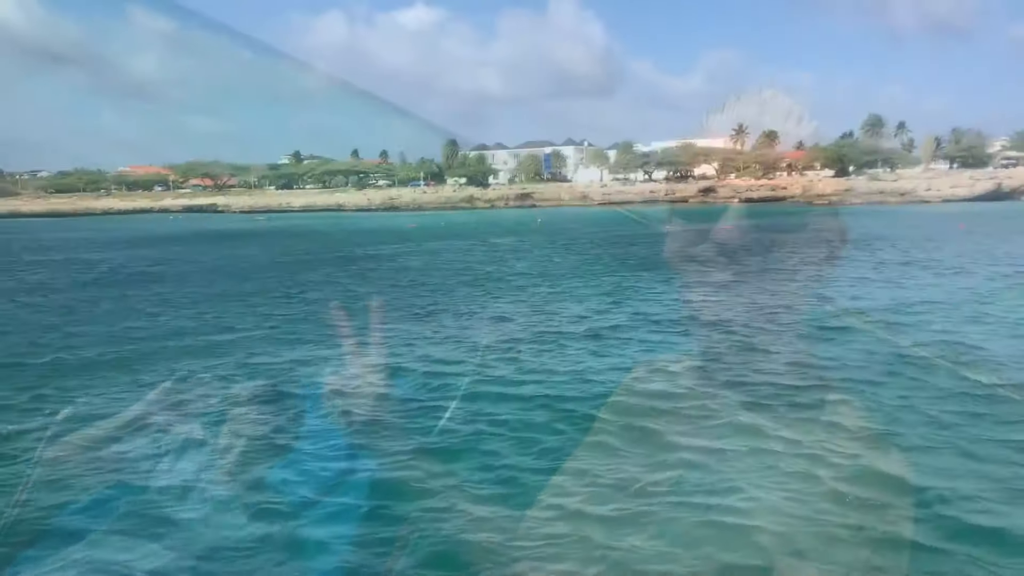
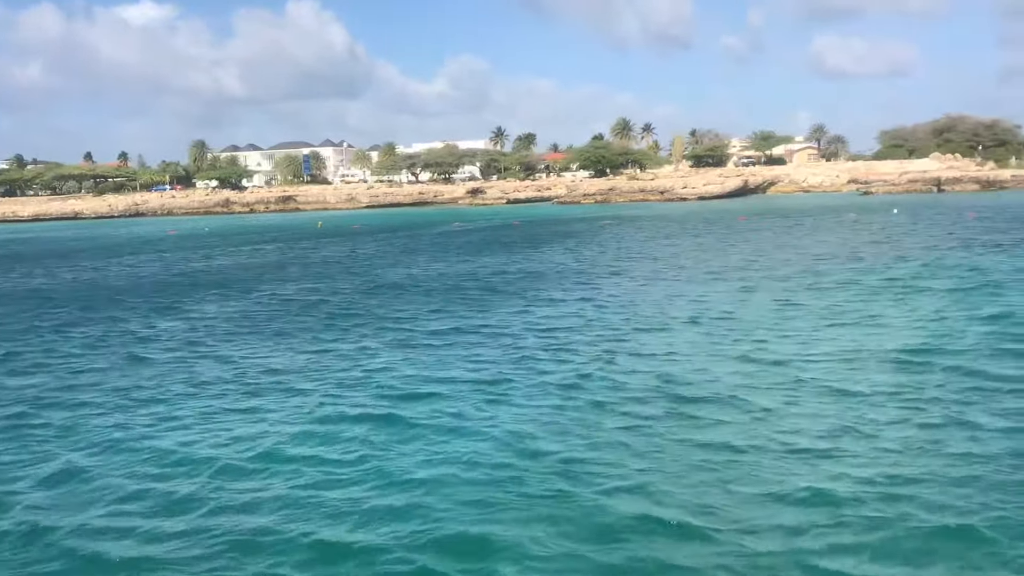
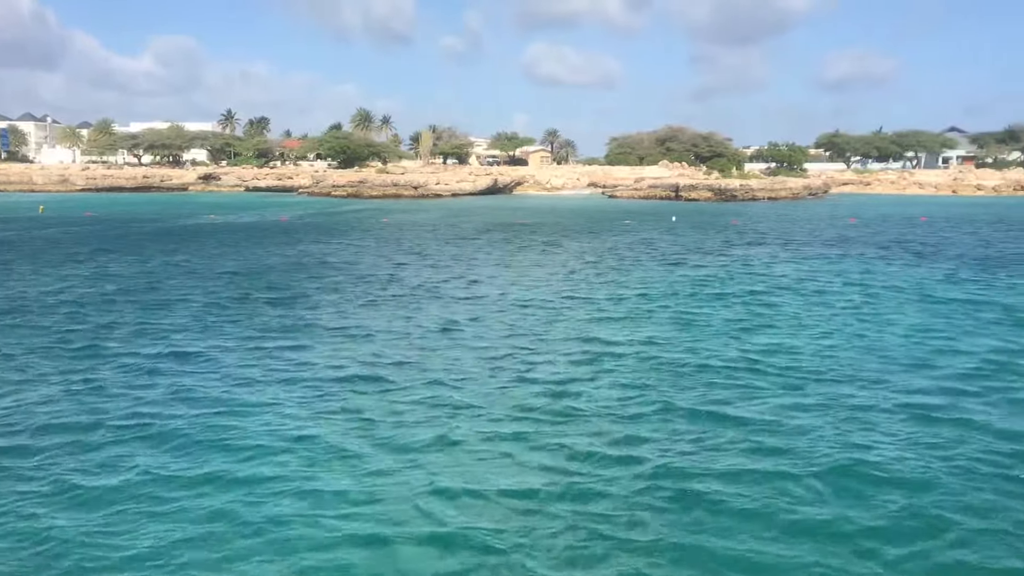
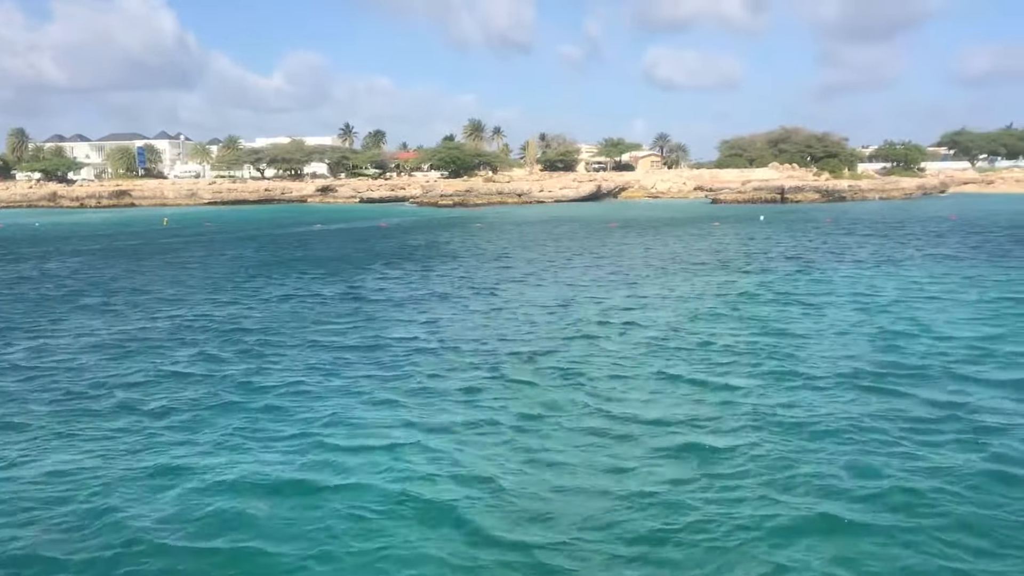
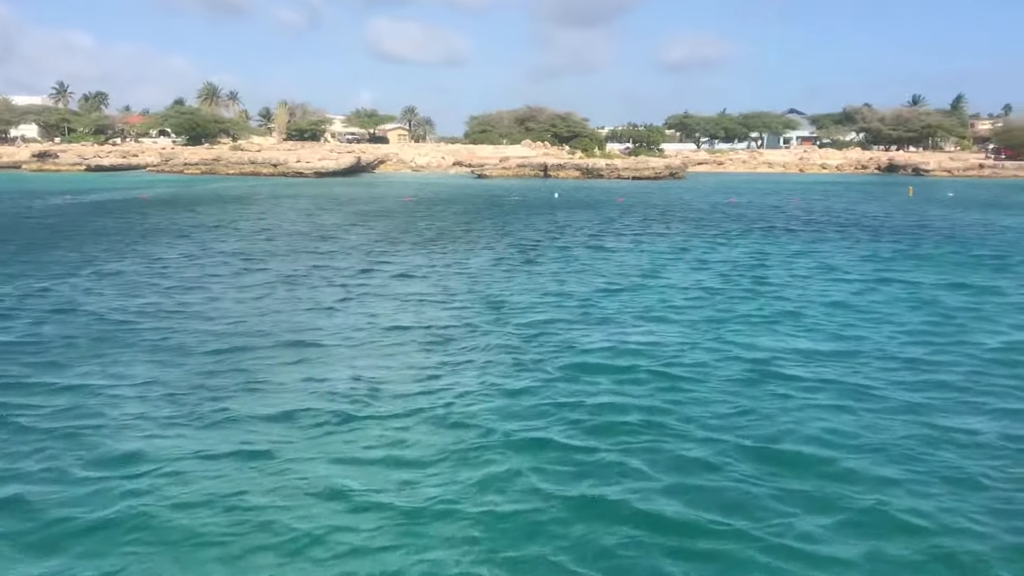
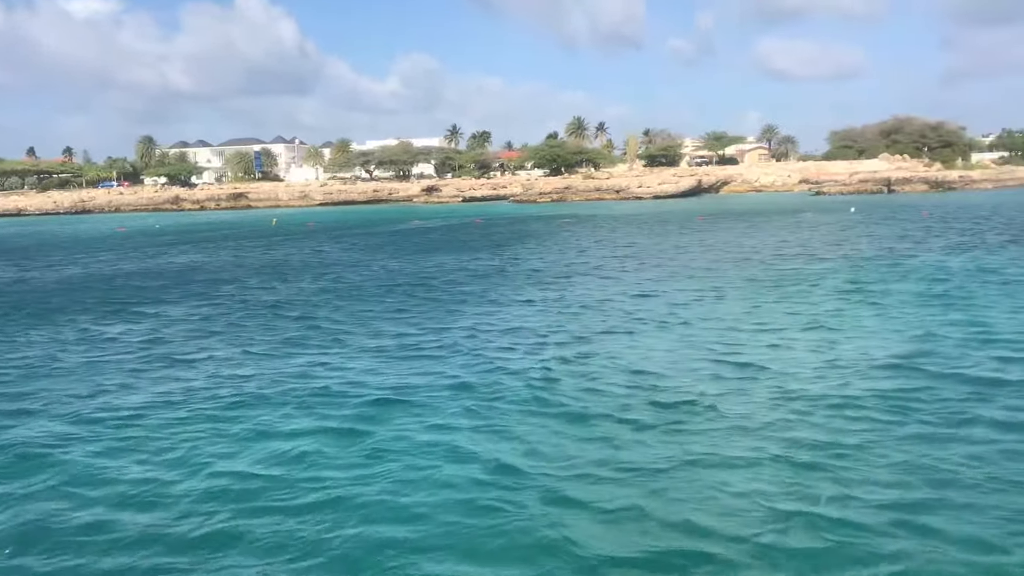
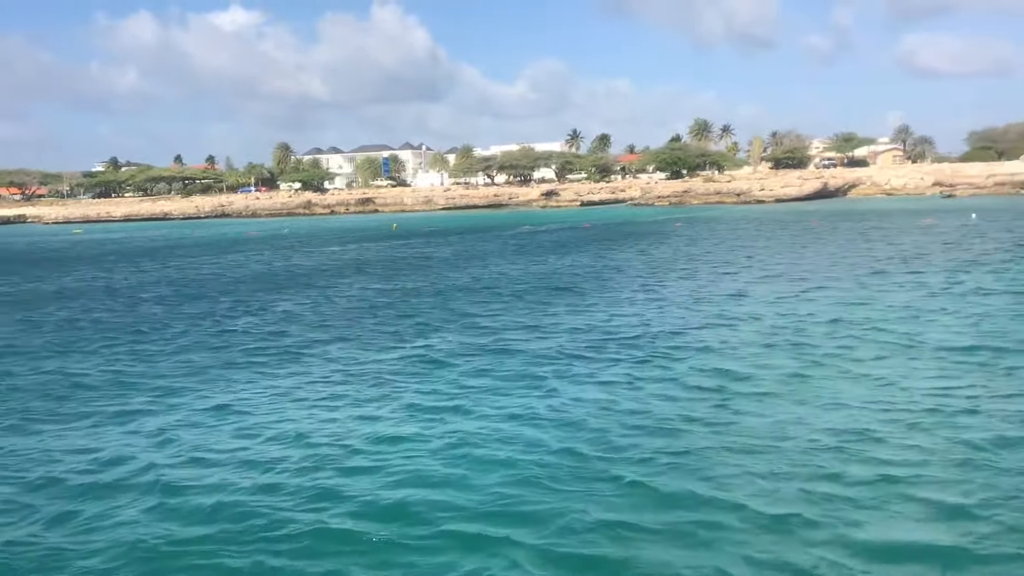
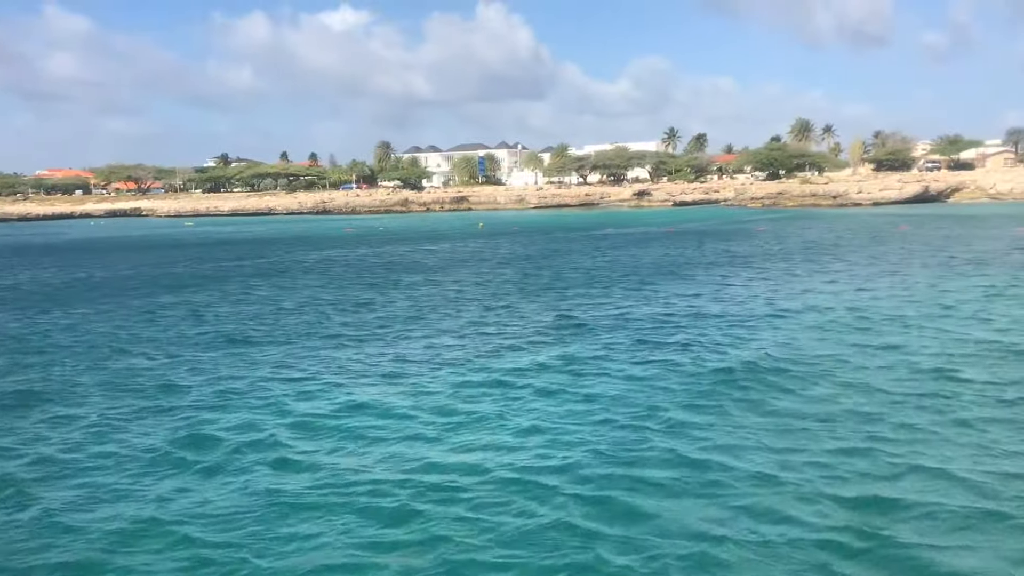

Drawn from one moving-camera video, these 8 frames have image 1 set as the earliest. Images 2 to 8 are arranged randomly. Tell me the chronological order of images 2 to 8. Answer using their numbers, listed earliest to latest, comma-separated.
8, 7, 2, 6, 4, 3, 5
